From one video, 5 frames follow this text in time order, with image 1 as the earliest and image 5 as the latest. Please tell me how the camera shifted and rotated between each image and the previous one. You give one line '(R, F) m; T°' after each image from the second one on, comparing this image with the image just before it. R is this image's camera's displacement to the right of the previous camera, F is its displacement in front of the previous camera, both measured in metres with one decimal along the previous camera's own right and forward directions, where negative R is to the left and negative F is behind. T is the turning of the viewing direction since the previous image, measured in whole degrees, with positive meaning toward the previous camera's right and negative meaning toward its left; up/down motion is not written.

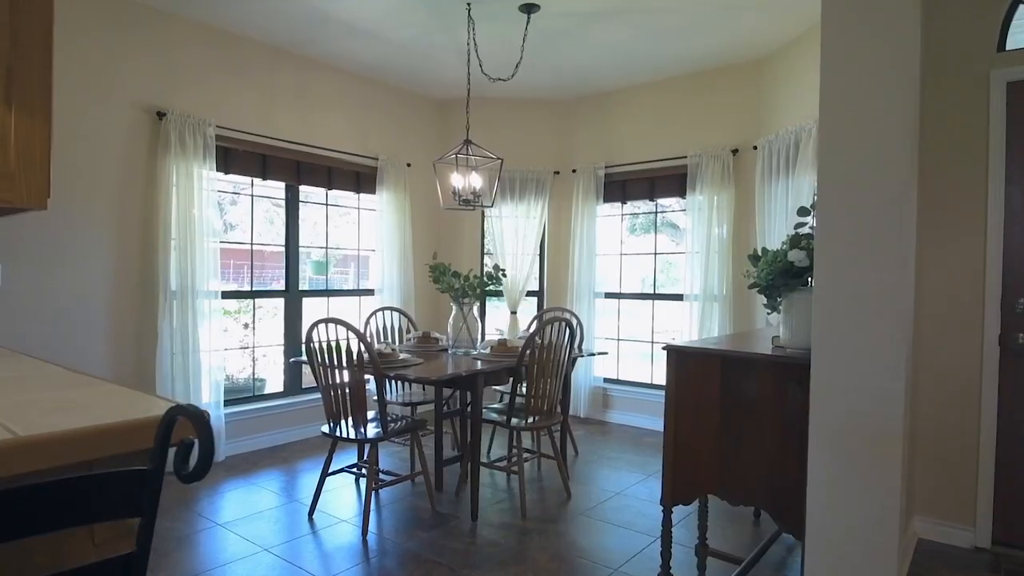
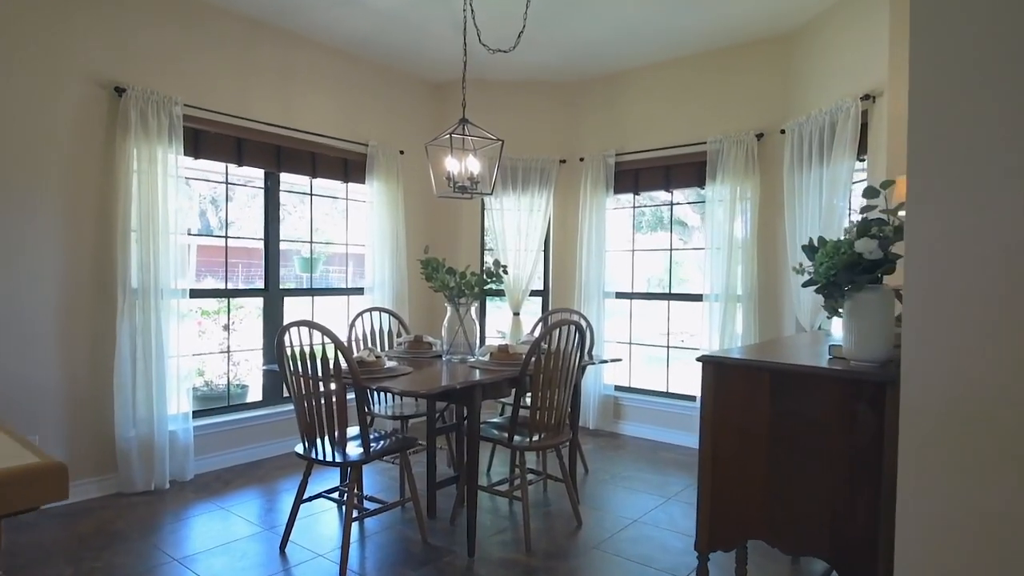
(0.0, +0.4) m; 0°
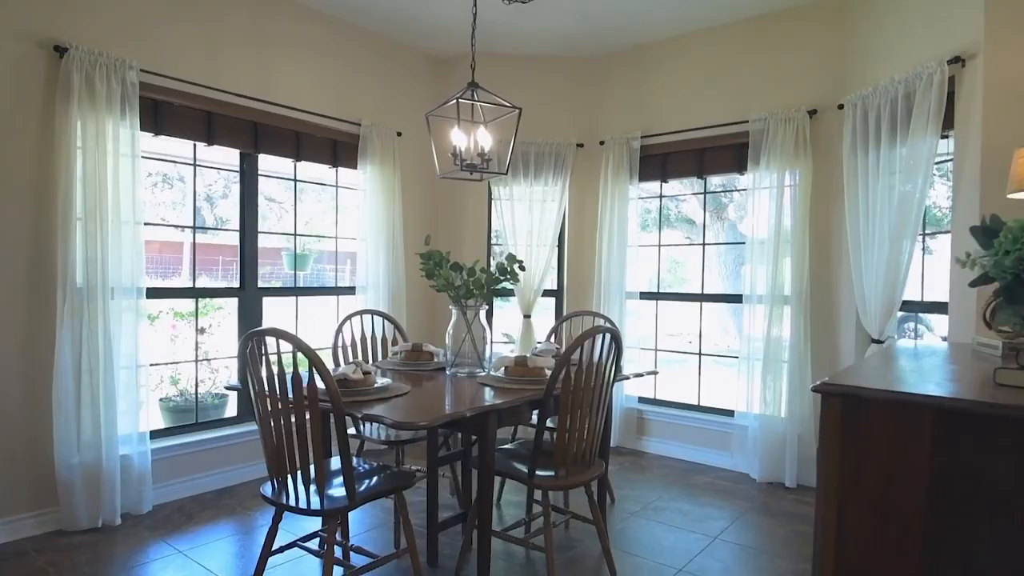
(-0.1, +0.5) m; 0°
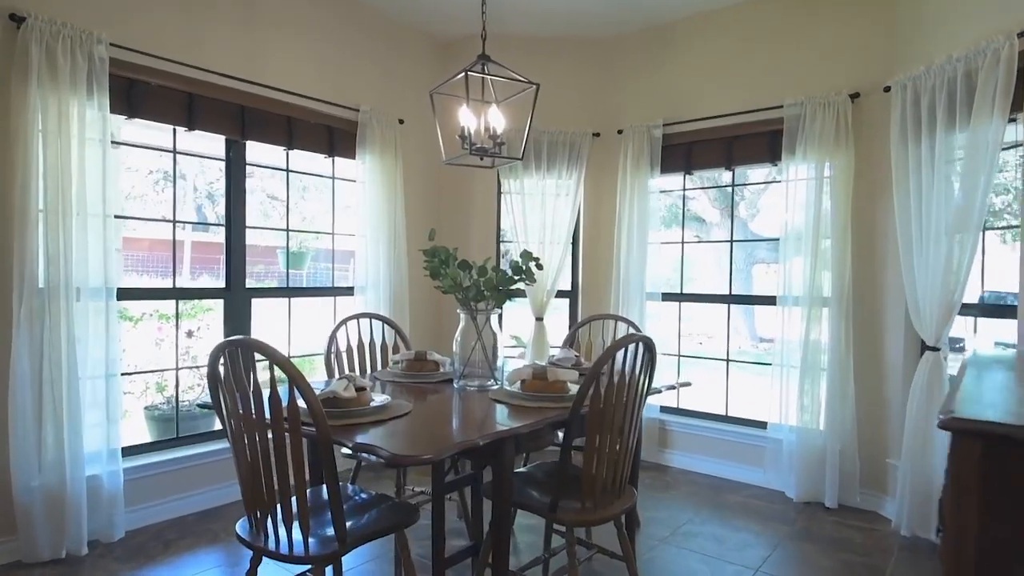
(0.0, +0.3) m; 0°
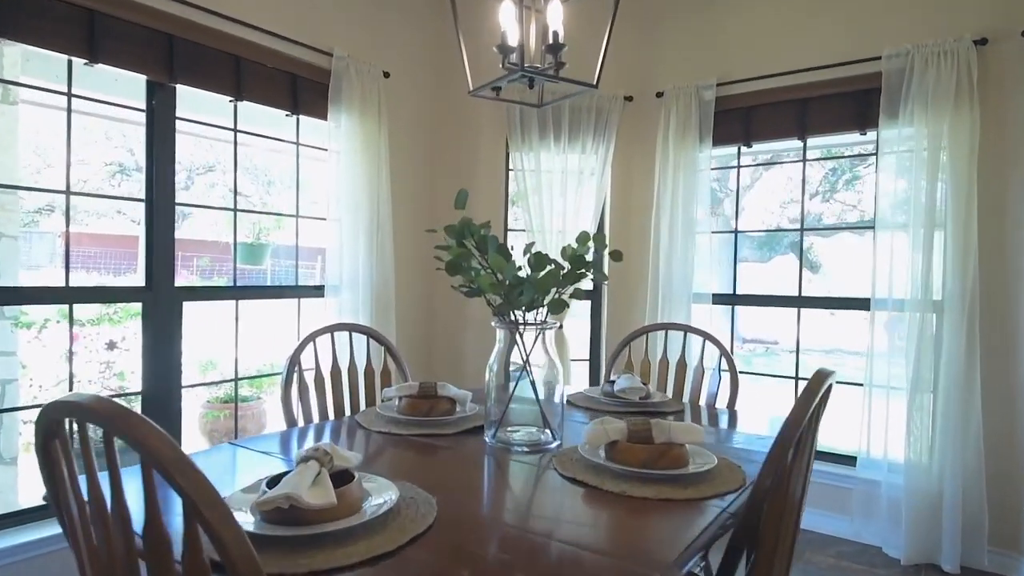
(-0.2, +0.8) m; +3°
